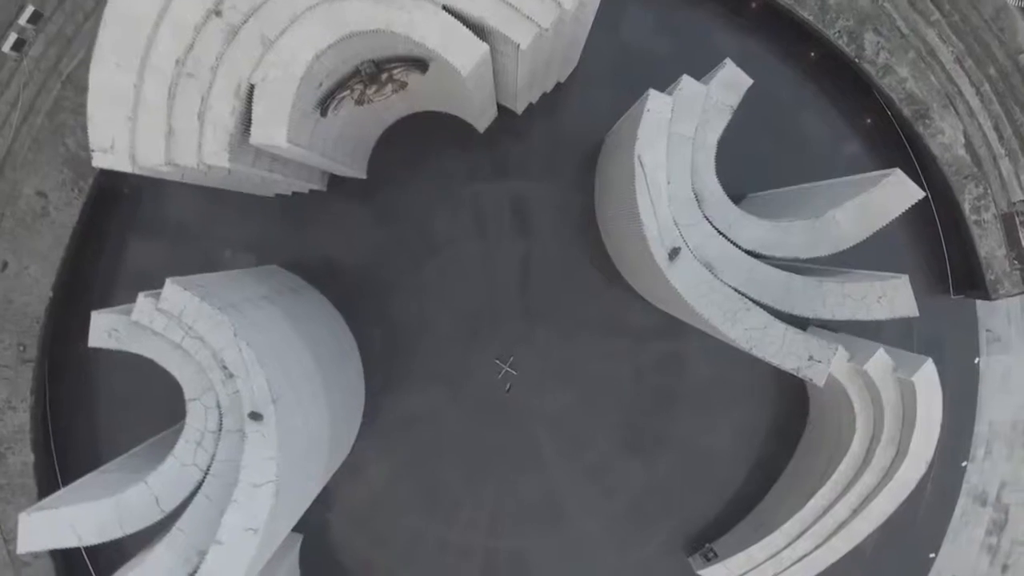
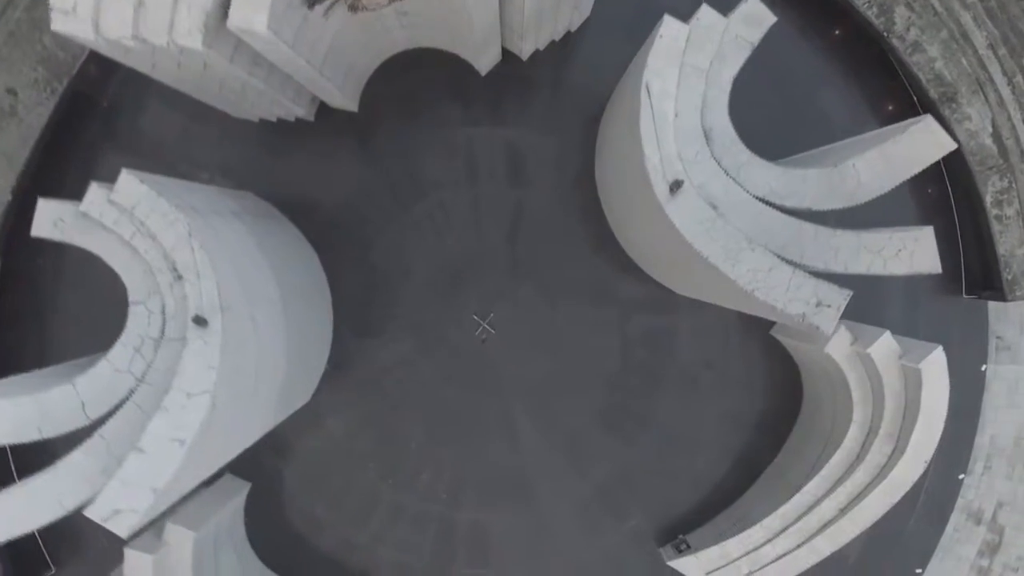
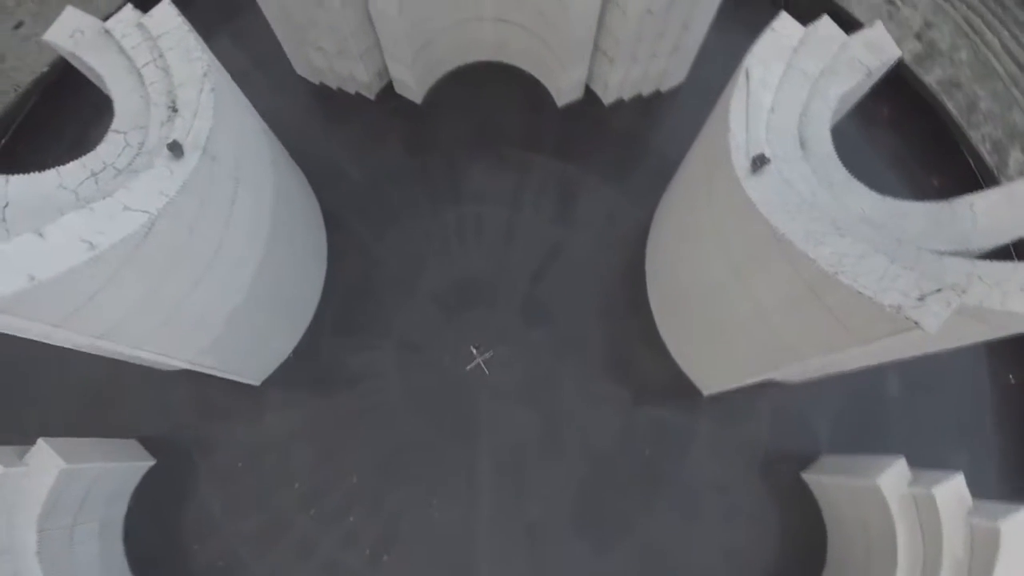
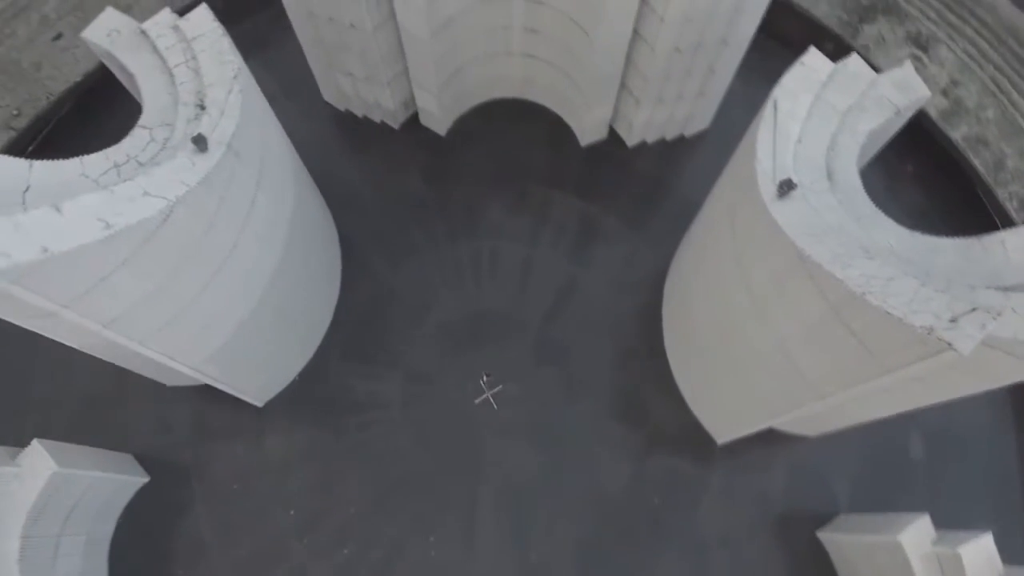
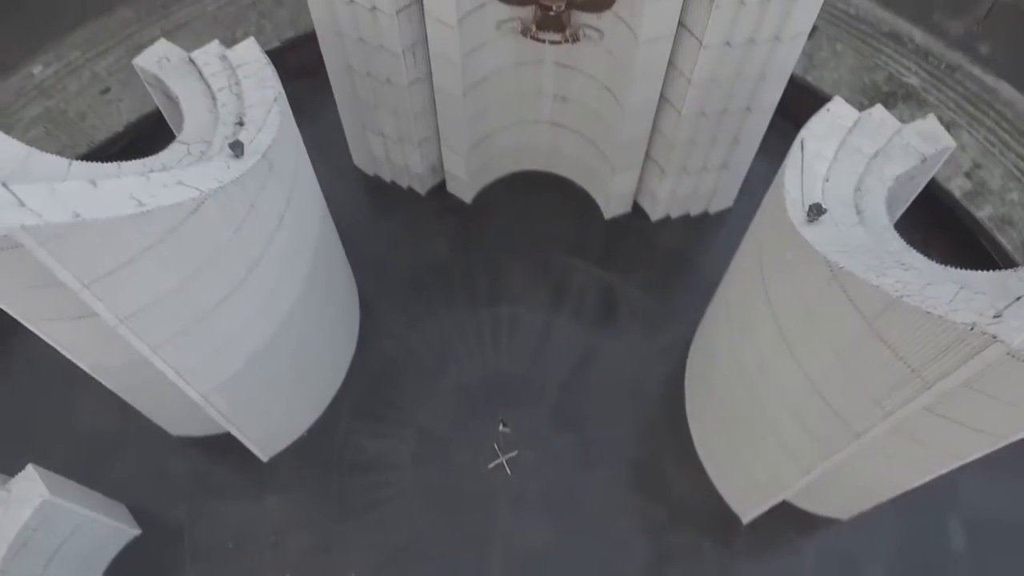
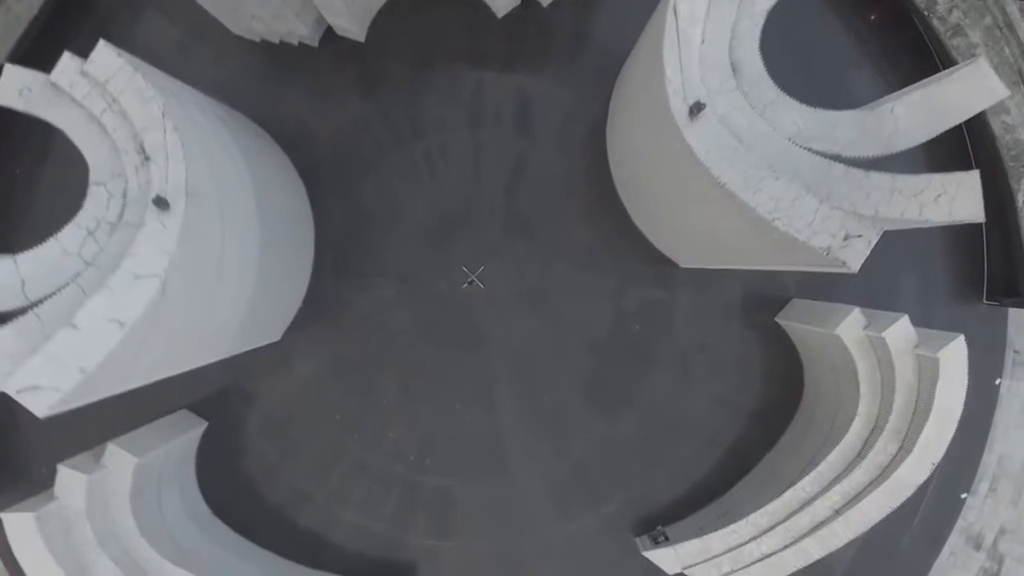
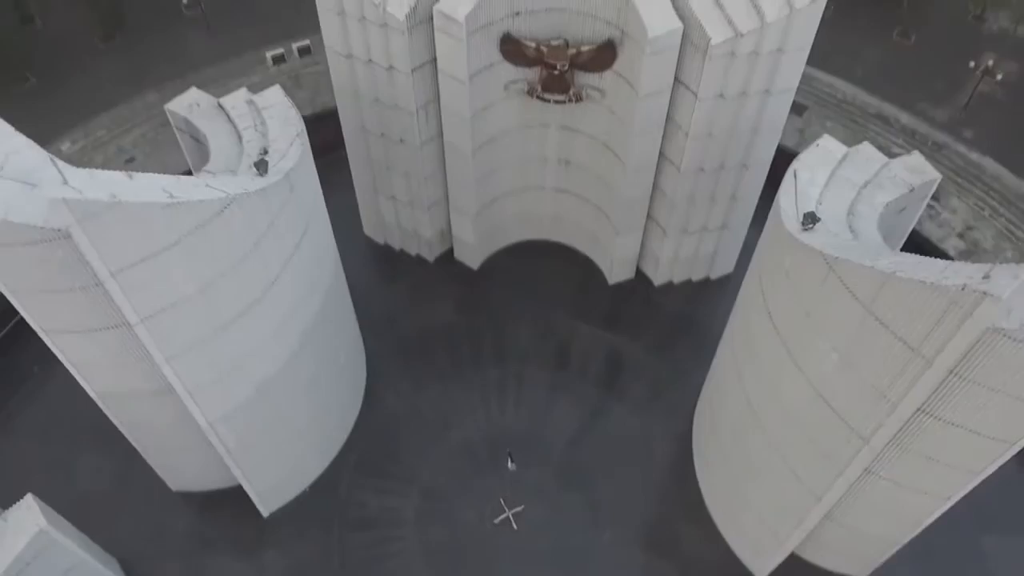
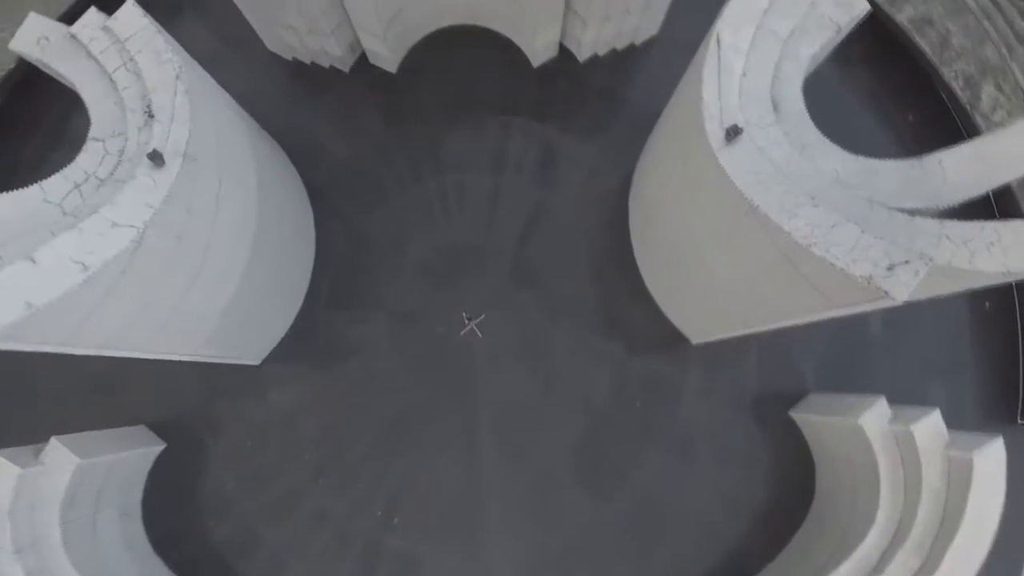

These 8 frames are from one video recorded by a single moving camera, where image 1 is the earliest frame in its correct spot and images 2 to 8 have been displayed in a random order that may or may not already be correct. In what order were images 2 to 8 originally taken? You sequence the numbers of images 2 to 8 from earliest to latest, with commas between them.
2, 6, 8, 3, 4, 5, 7
